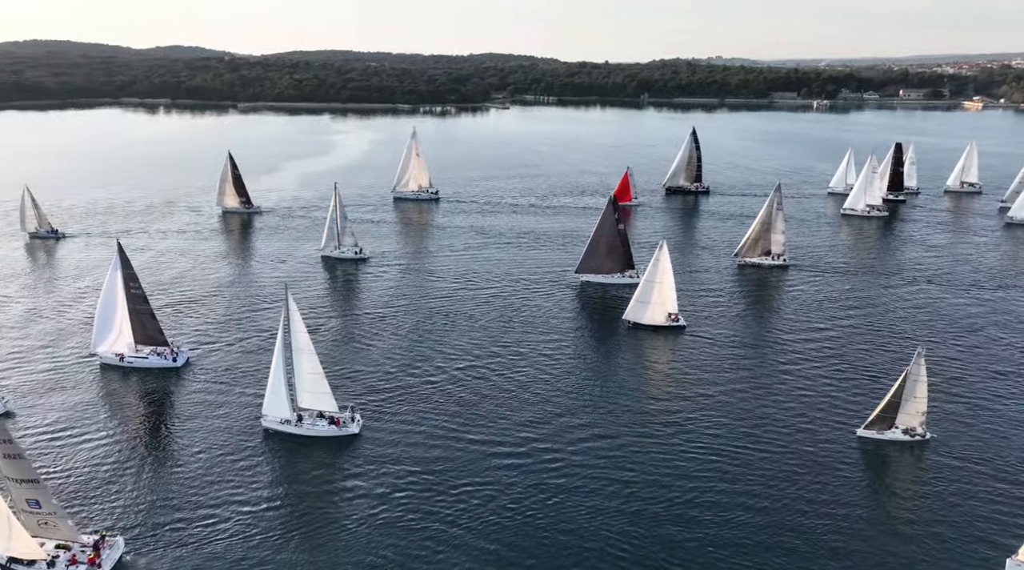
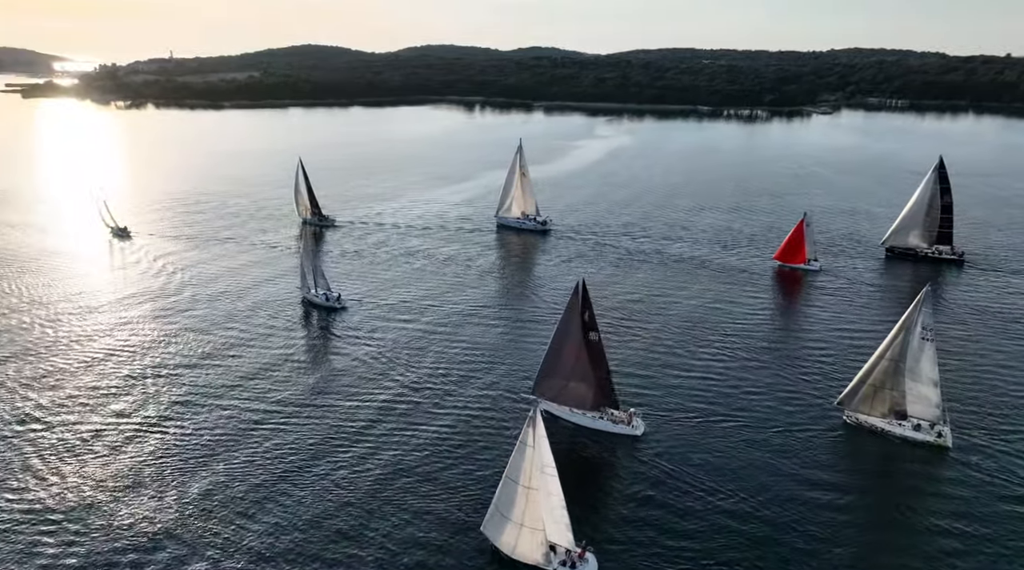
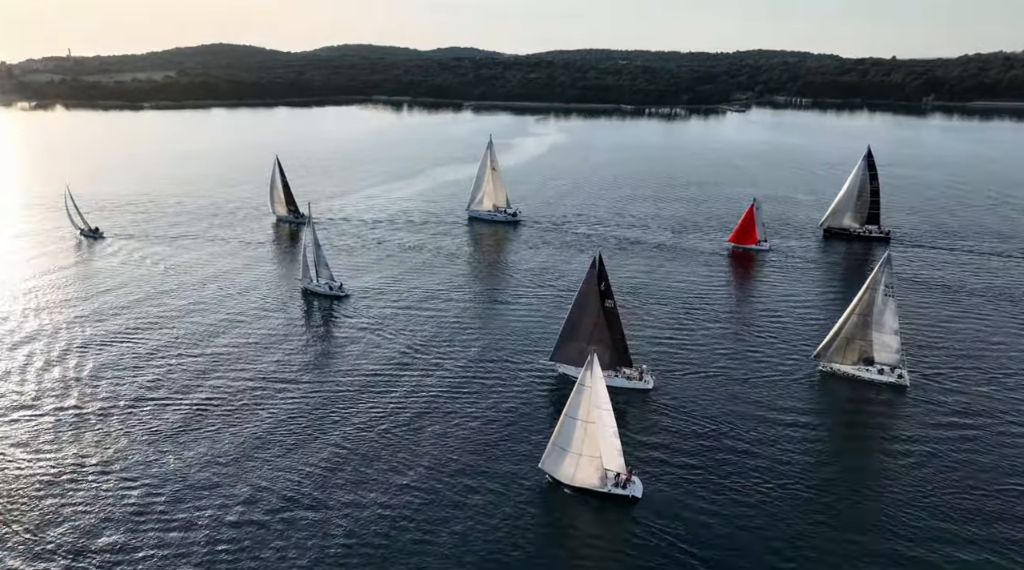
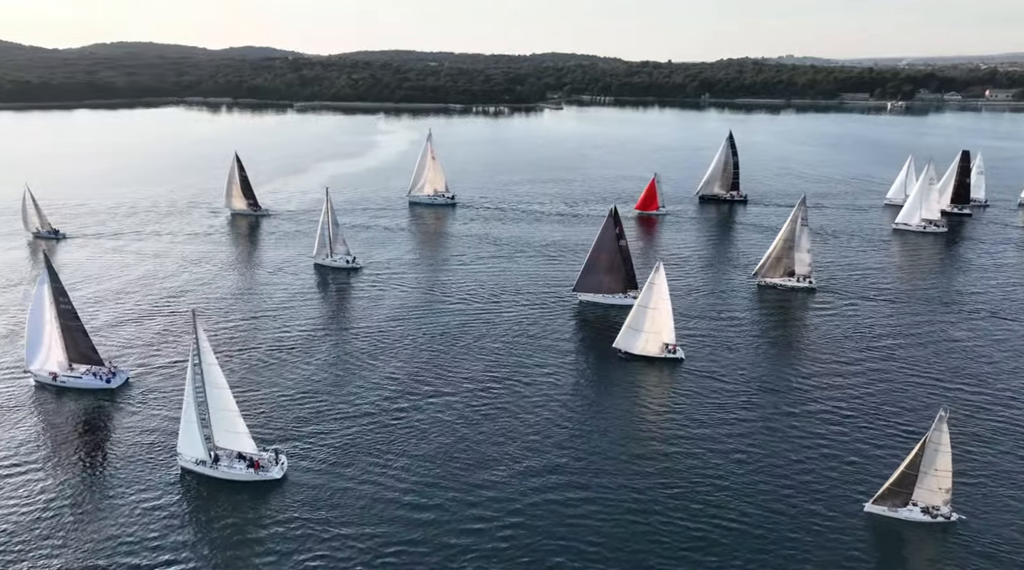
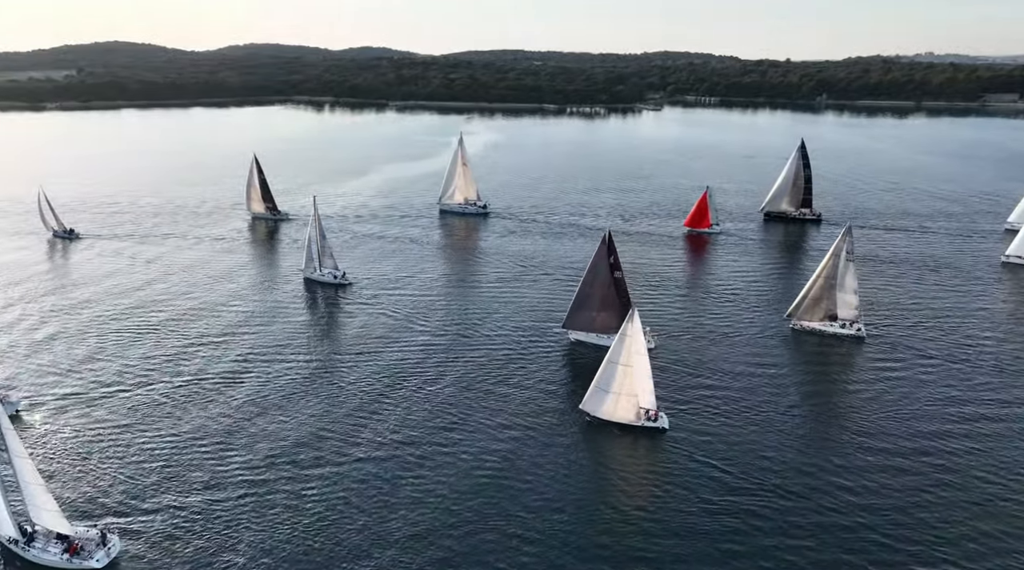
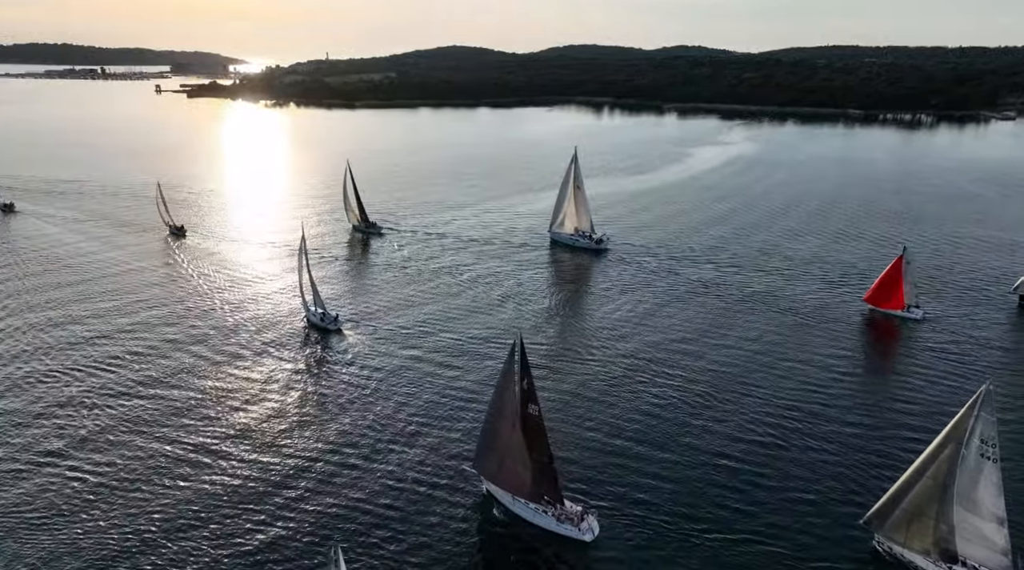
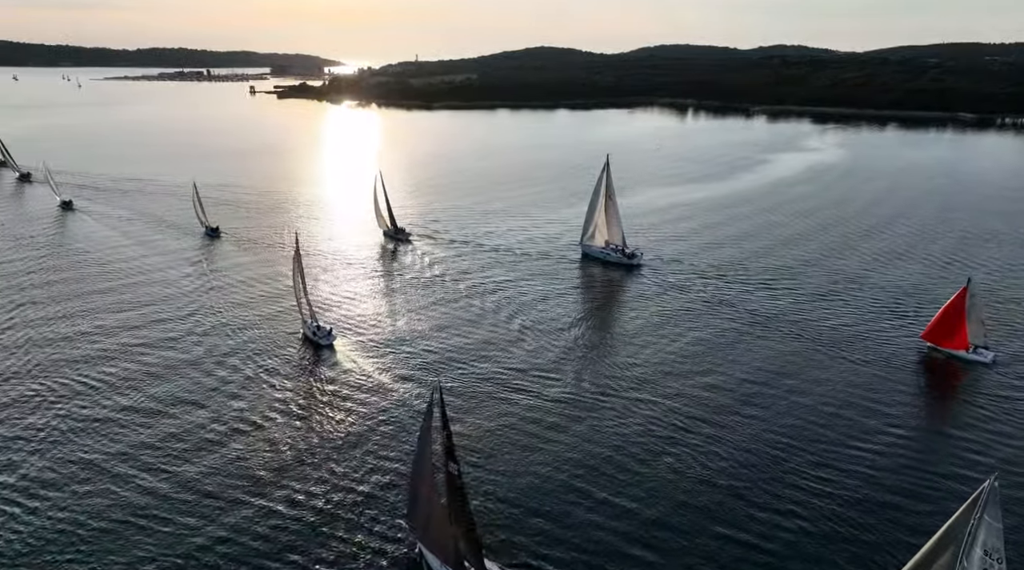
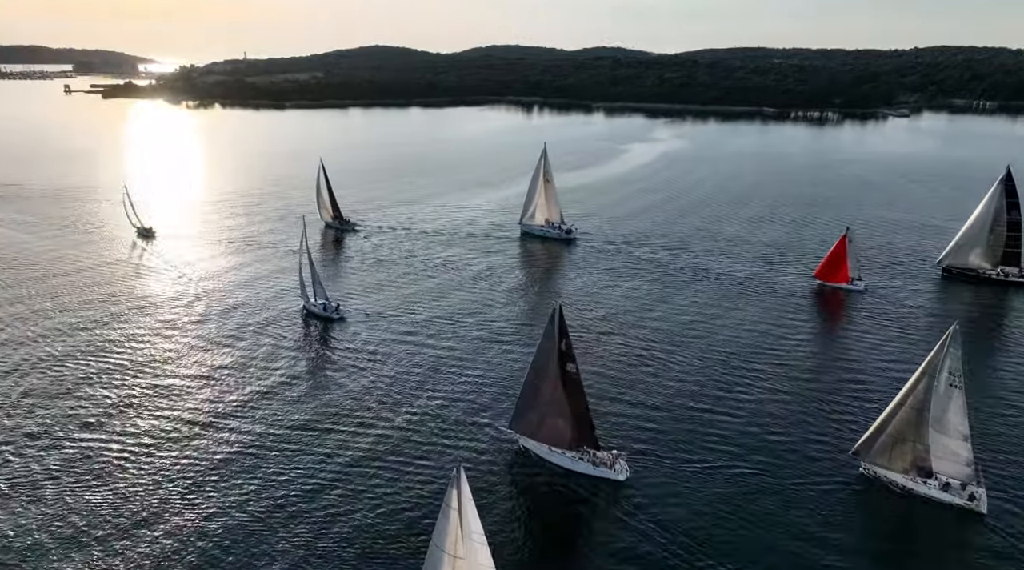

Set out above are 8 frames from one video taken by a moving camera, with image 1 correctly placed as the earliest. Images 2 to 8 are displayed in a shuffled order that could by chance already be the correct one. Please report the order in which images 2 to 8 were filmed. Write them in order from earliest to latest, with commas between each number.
4, 5, 3, 2, 8, 6, 7
